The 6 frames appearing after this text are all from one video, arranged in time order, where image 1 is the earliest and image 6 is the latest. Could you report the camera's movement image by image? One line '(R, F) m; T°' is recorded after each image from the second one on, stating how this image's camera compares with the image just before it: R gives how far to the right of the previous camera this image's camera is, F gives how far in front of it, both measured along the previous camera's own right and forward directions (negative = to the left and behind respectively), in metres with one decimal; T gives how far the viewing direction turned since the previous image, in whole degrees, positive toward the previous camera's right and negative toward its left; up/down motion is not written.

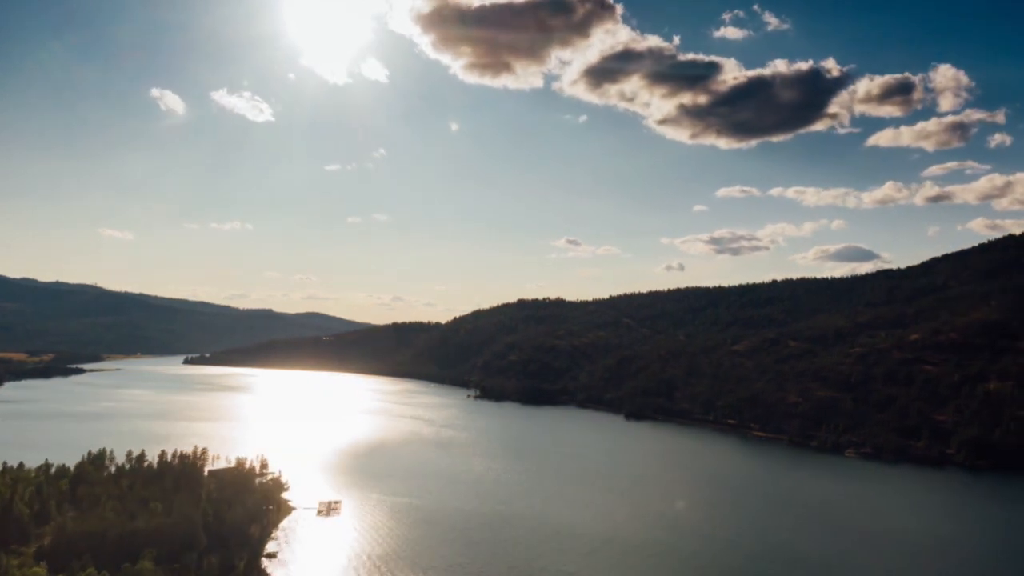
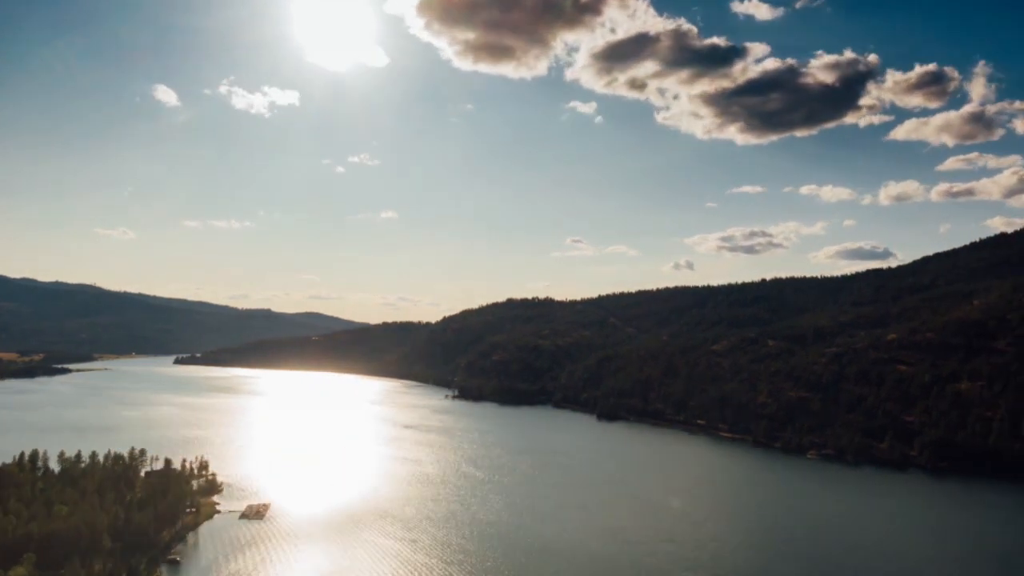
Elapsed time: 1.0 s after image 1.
(+4.6, +1.1) m; 0°
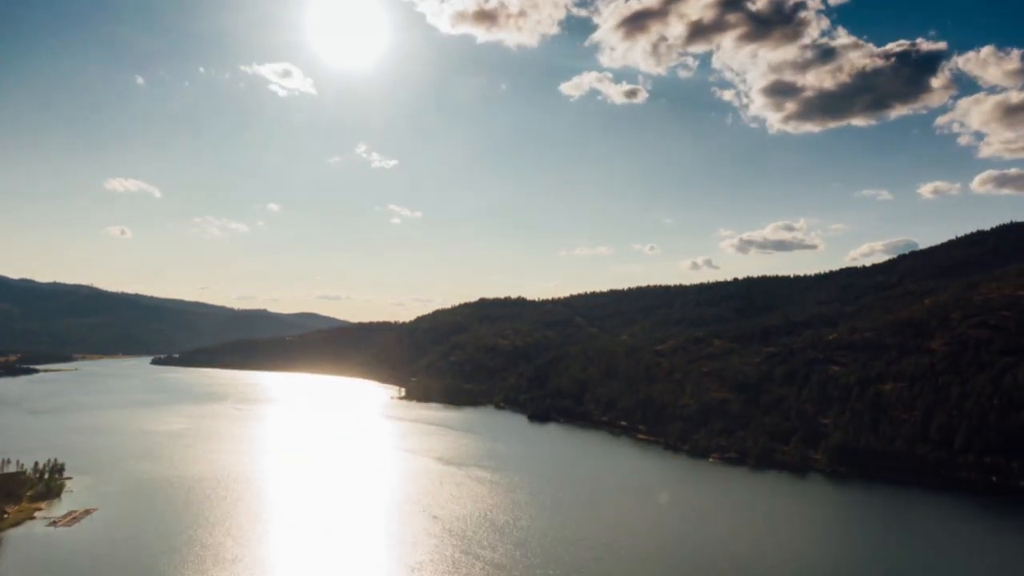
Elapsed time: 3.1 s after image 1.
(+10.7, +2.2) m; -1°
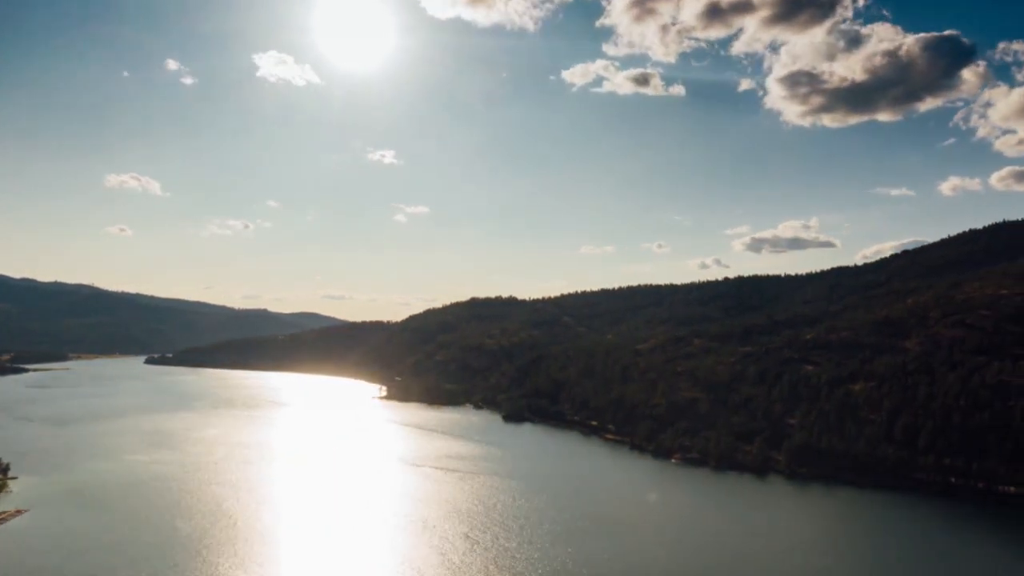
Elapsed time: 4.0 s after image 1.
(+4.1, +0.7) m; 0°
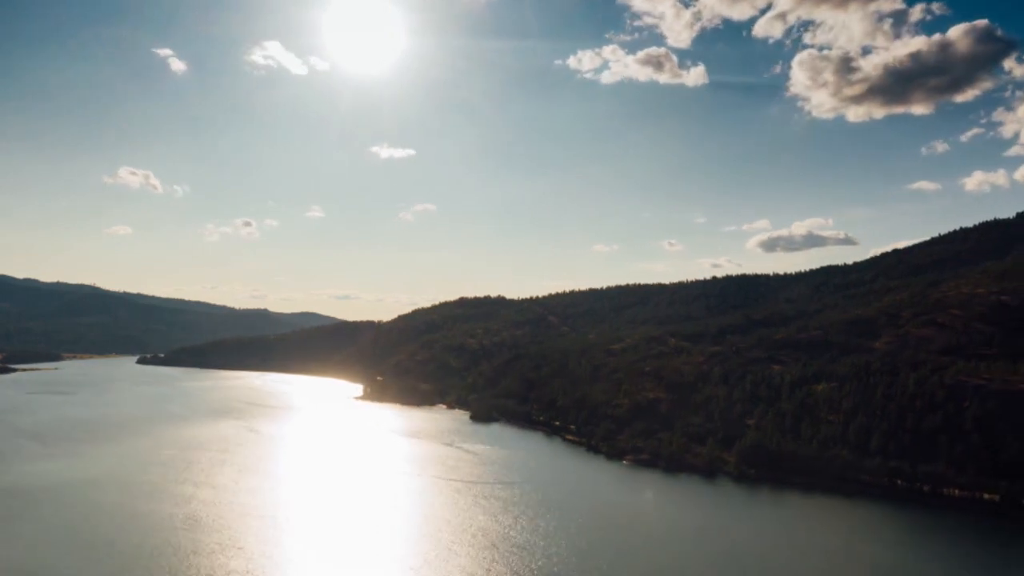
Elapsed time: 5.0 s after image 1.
(+5.1, +0.9) m; -1°
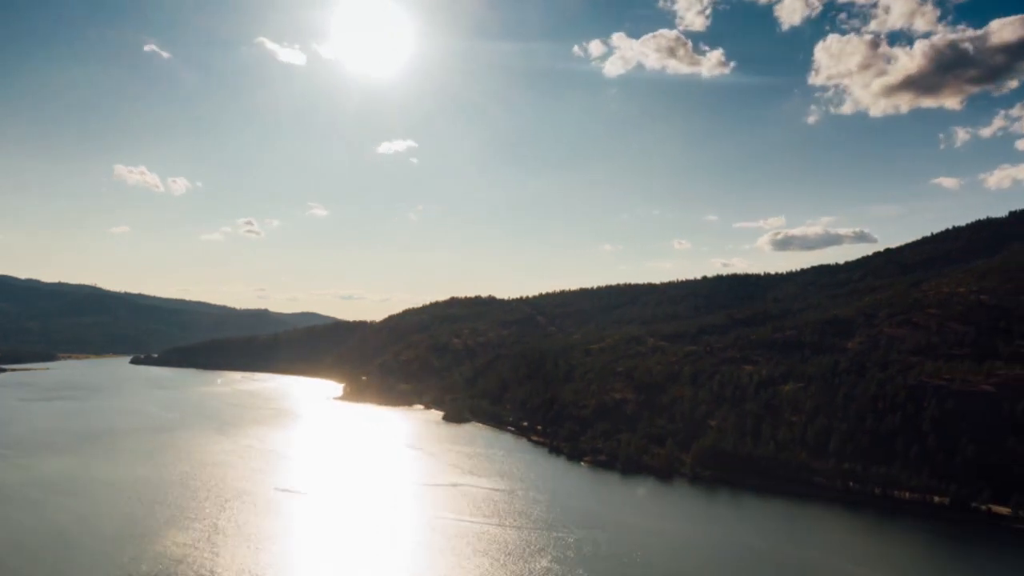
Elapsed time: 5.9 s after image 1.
(+4.3, +0.8) m; 0°
